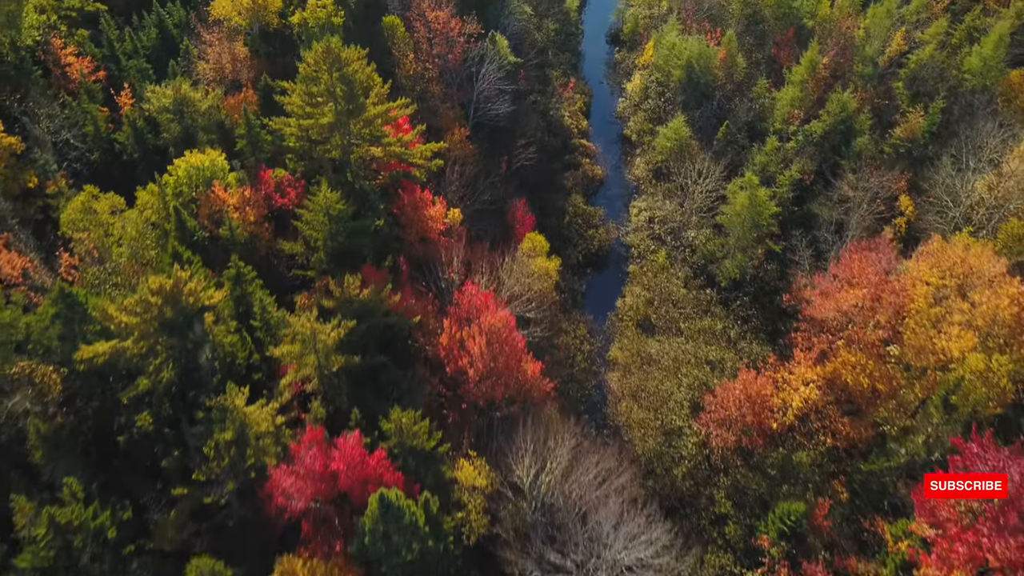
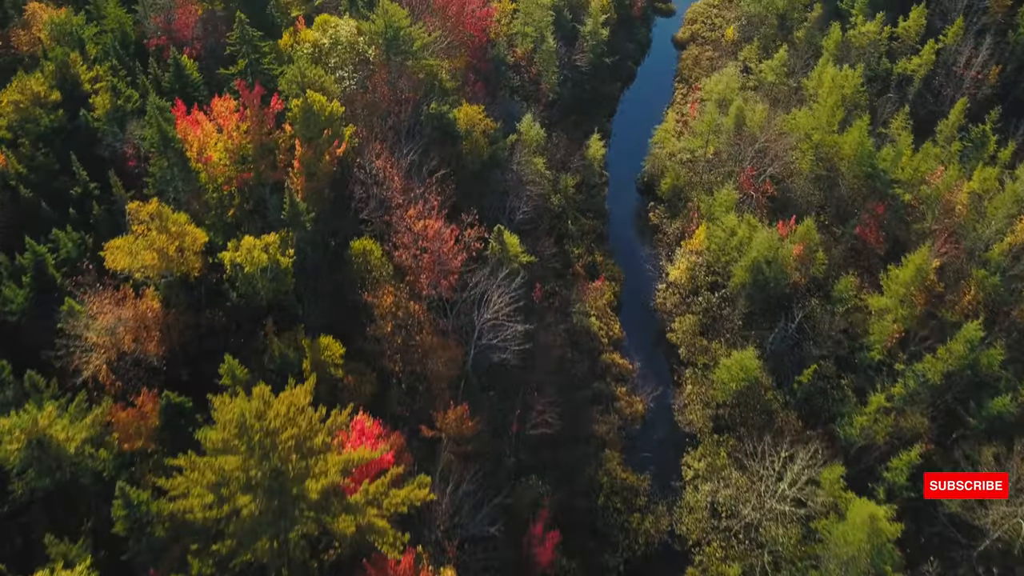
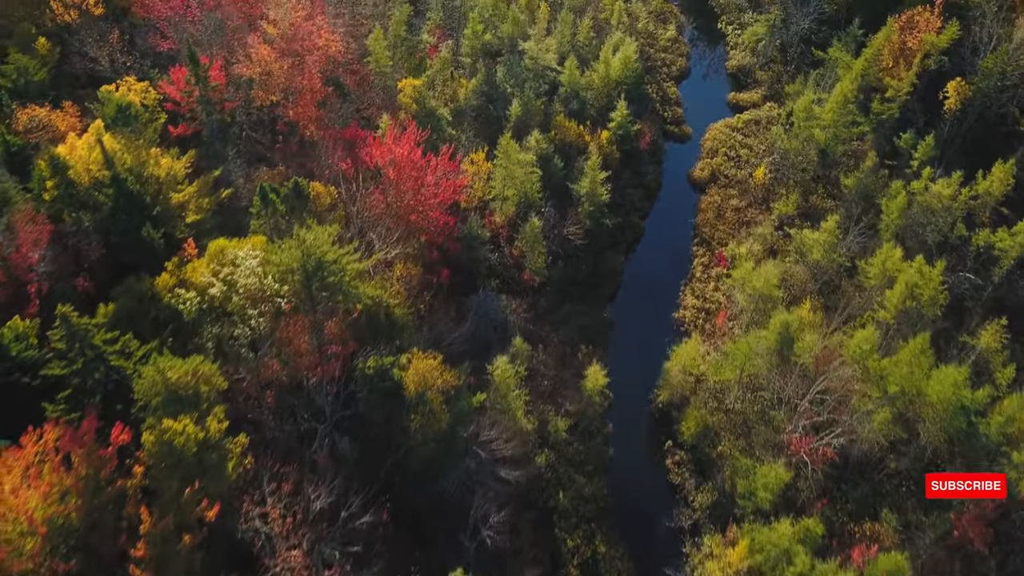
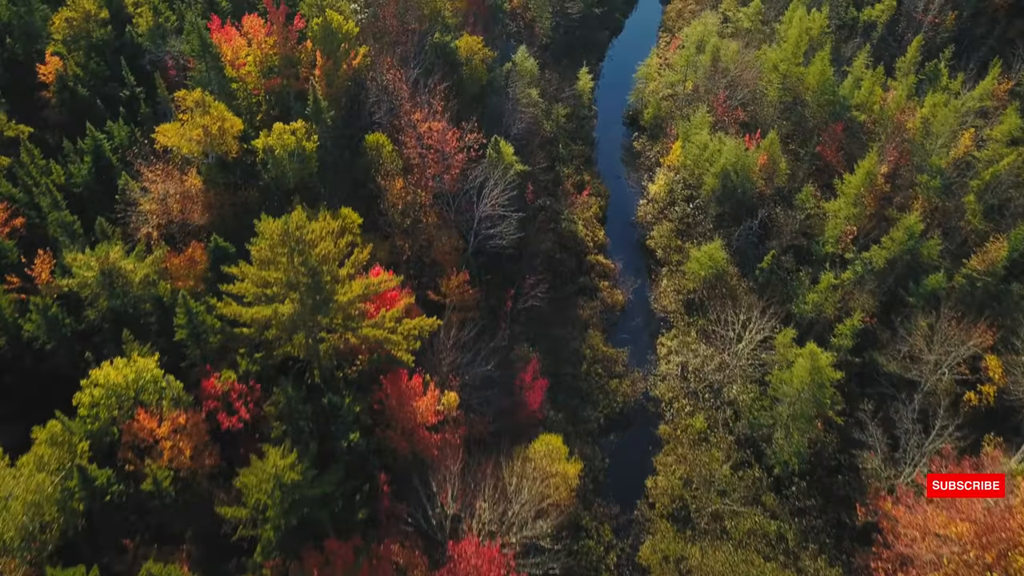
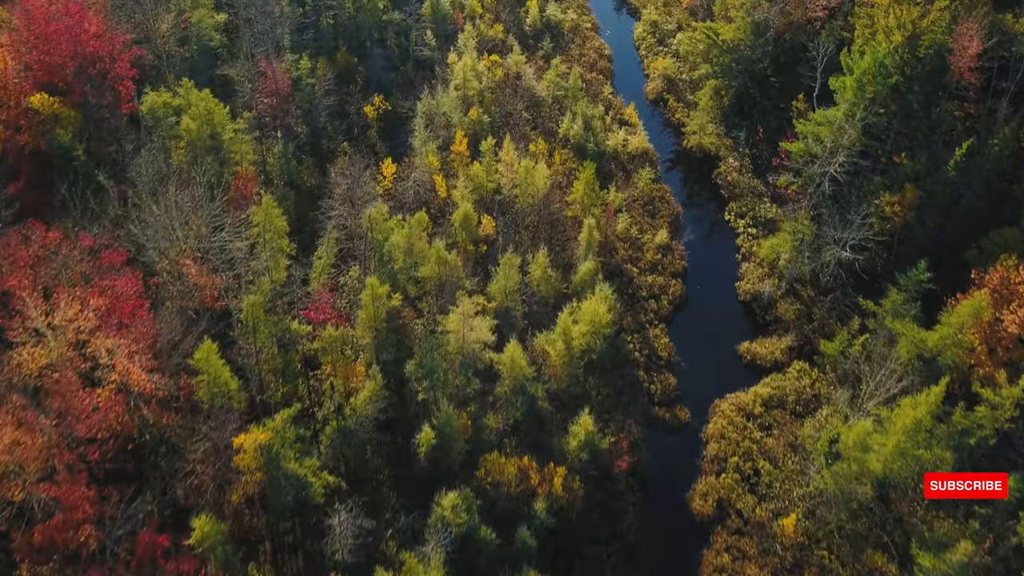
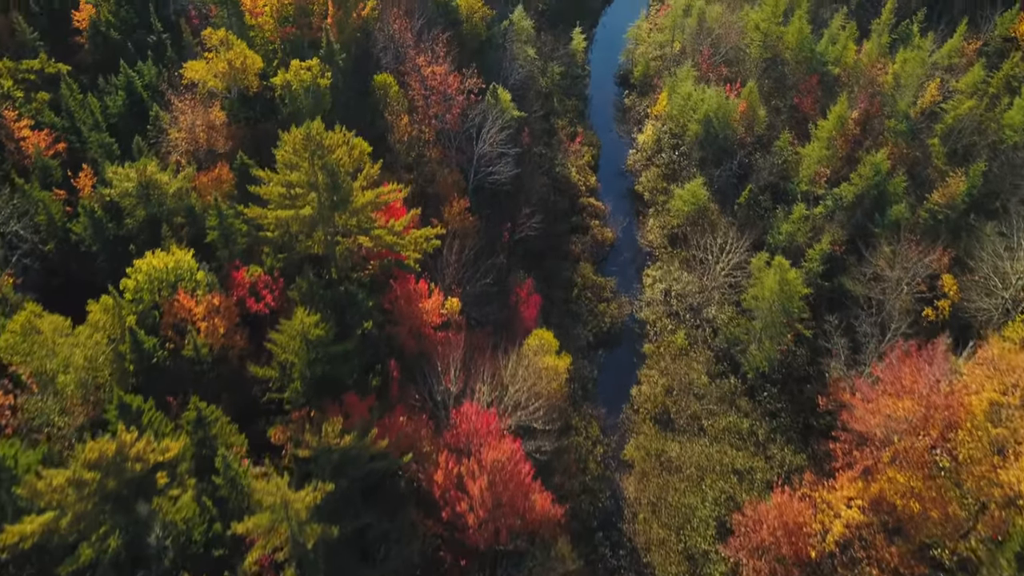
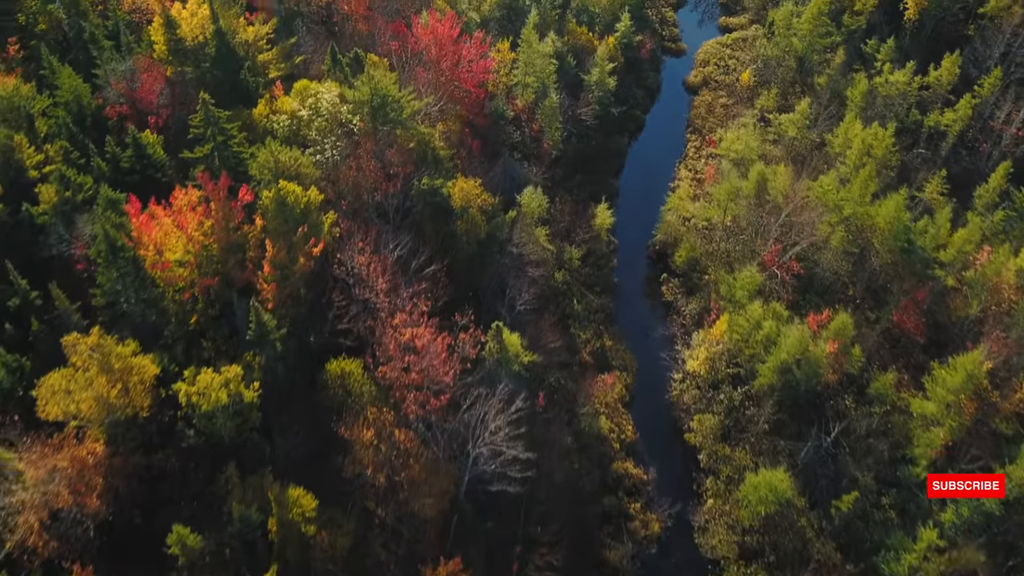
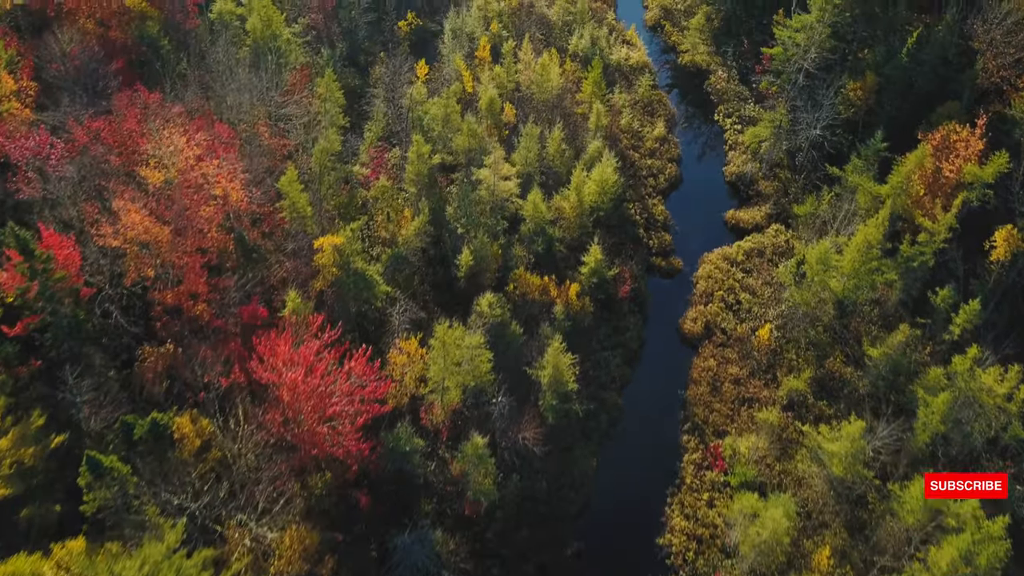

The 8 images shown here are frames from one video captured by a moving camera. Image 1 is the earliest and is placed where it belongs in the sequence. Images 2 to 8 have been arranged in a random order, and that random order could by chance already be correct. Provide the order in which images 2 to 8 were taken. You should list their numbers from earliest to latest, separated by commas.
6, 4, 2, 7, 3, 8, 5
